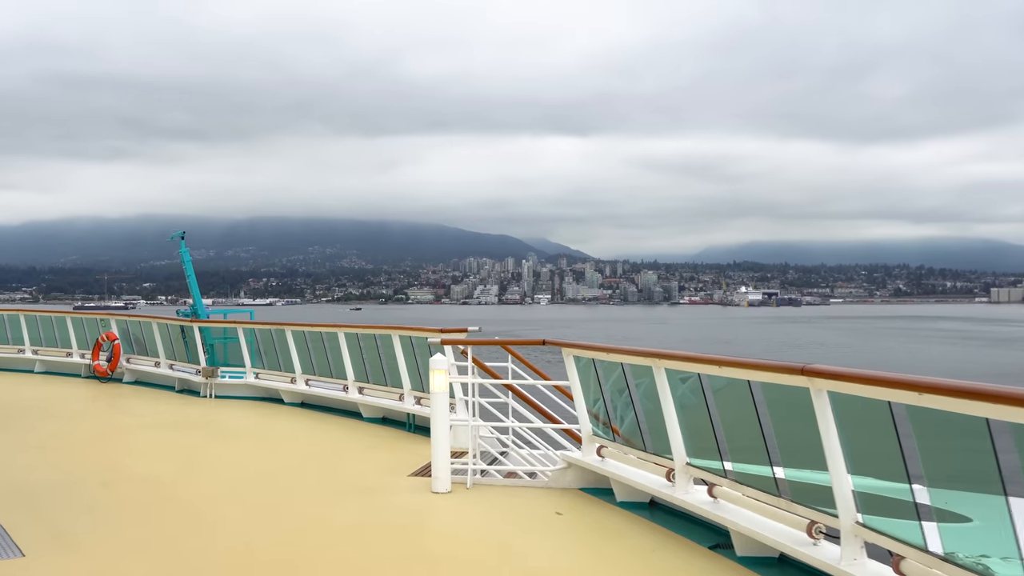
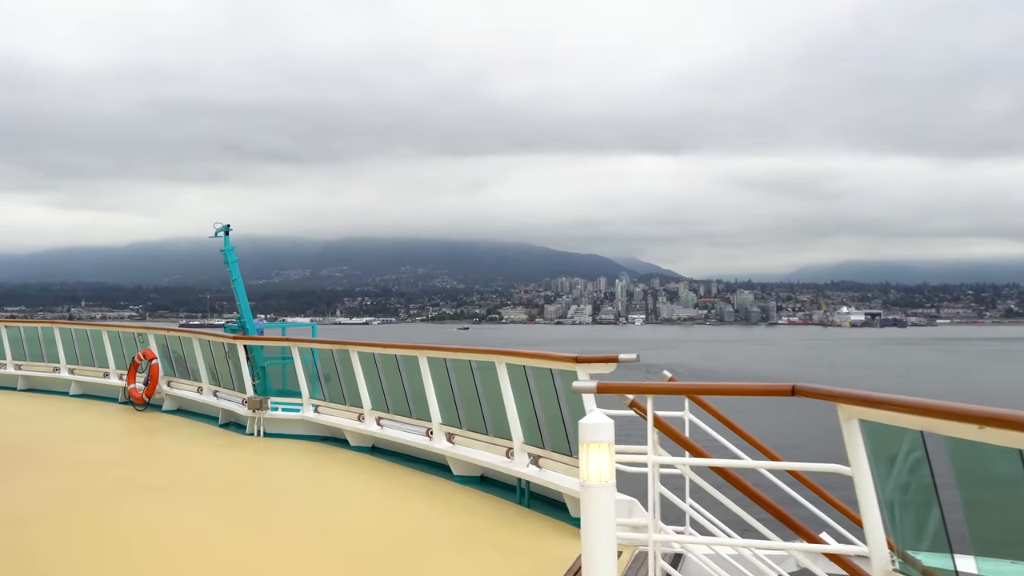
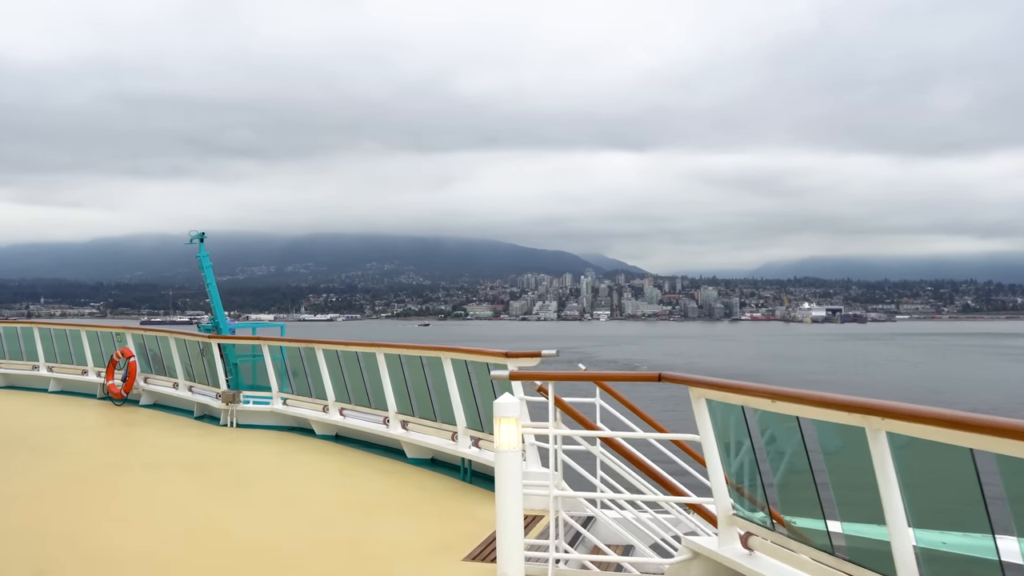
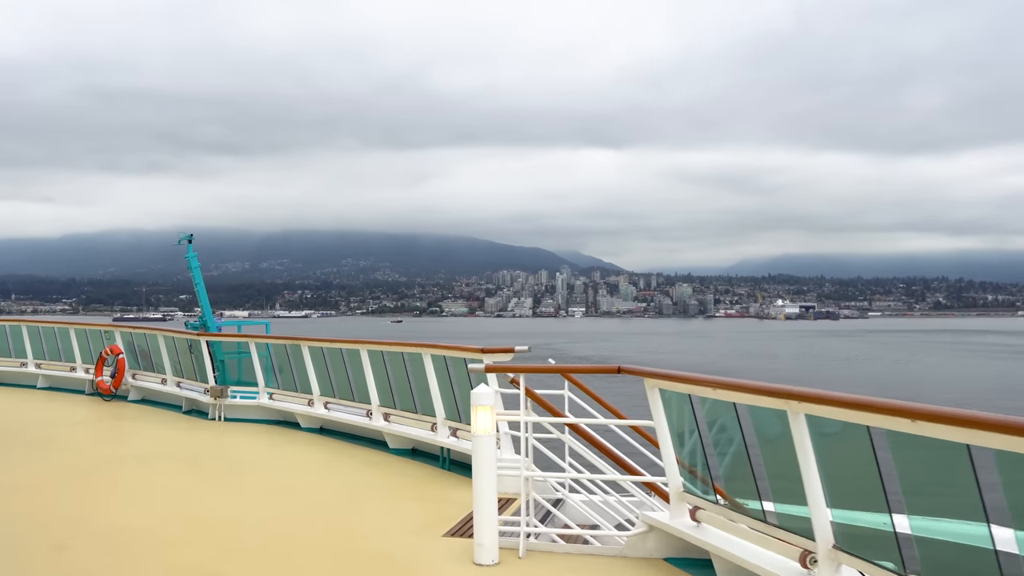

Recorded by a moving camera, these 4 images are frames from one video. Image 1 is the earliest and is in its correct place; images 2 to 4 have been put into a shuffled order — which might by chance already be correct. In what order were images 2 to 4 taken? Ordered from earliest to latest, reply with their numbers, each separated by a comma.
4, 3, 2
